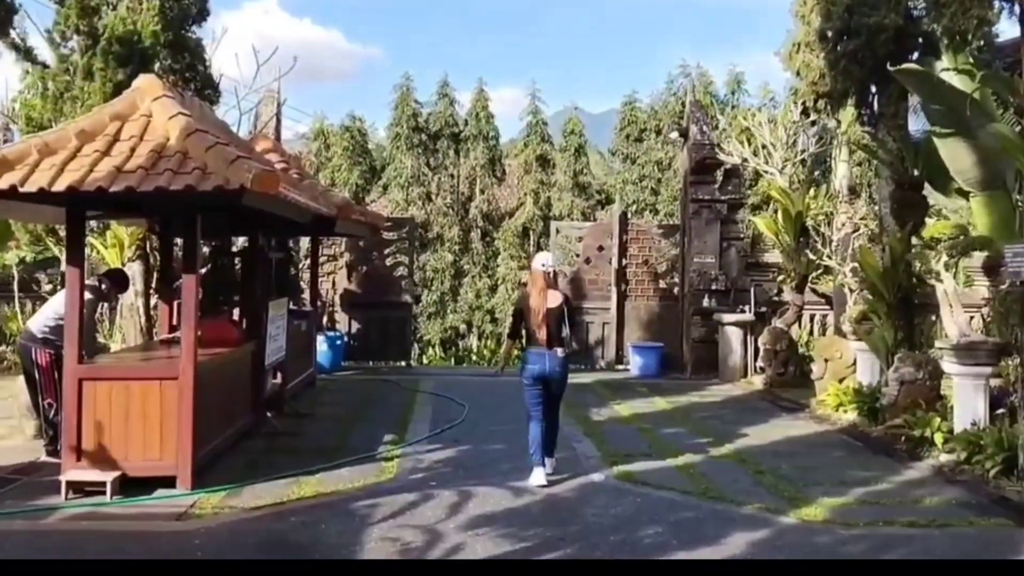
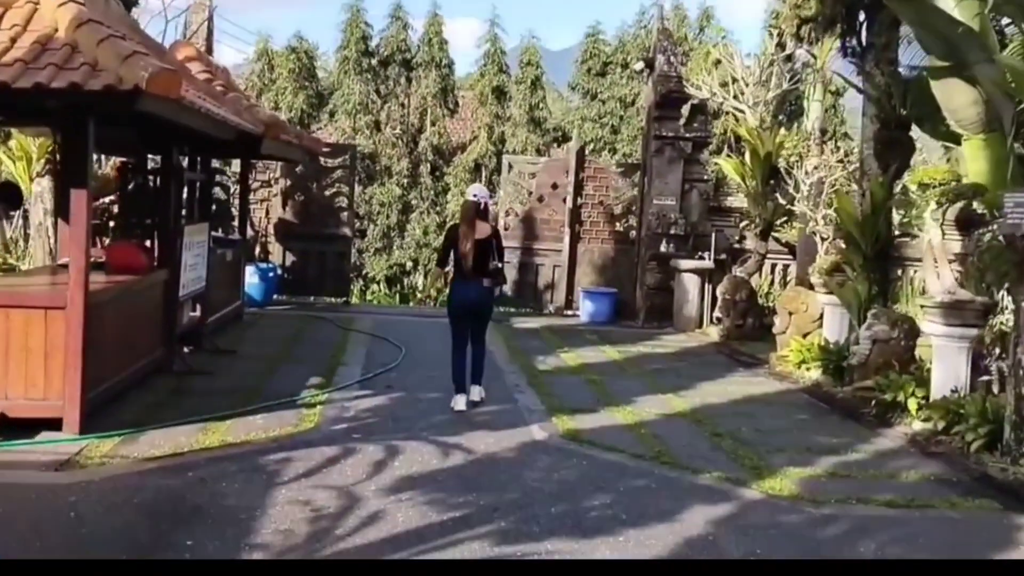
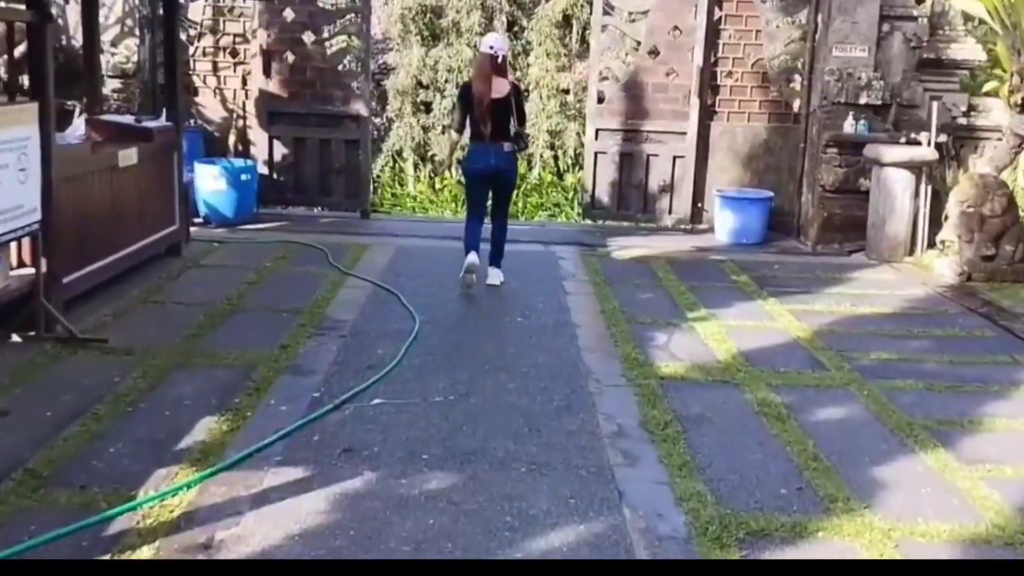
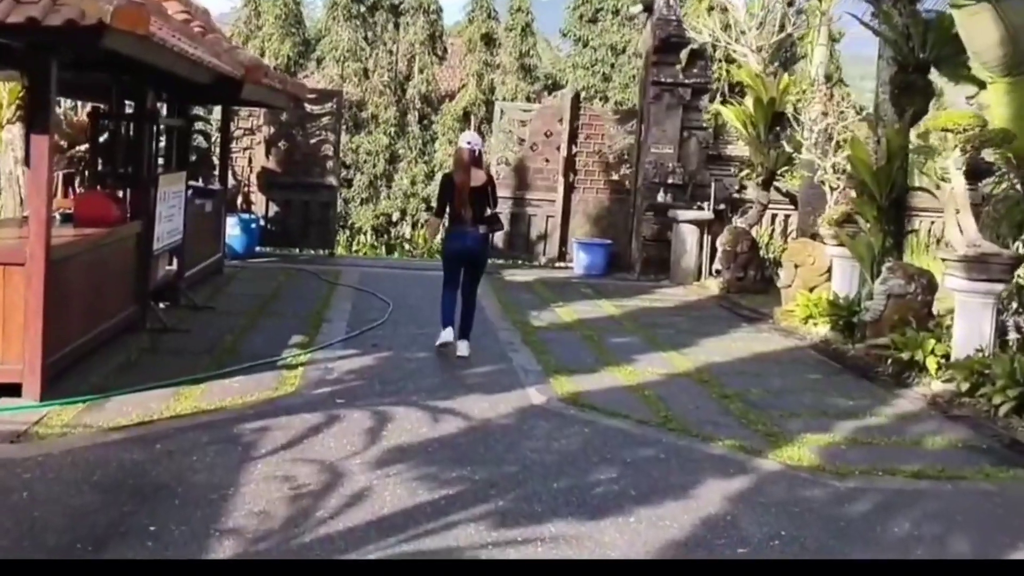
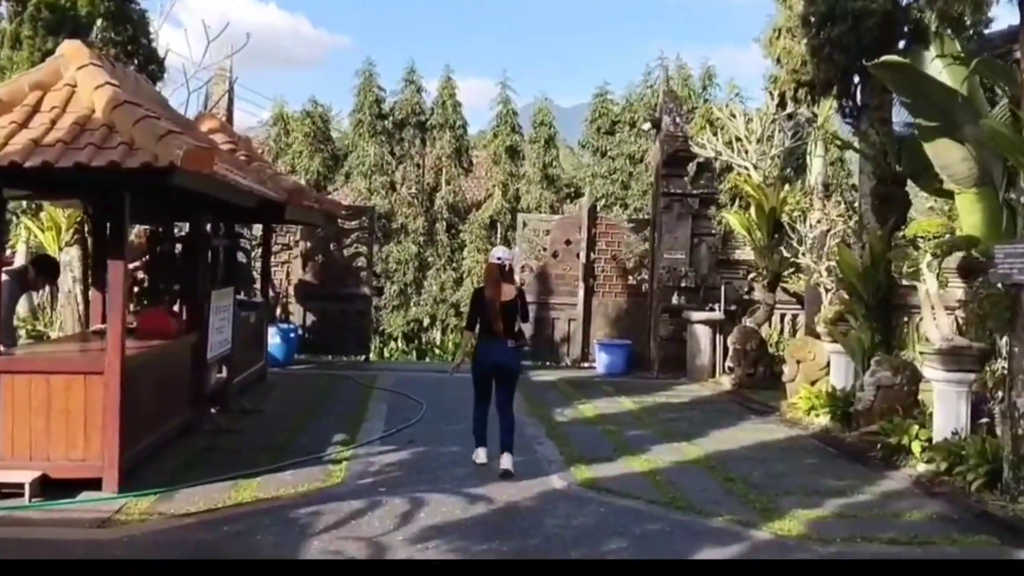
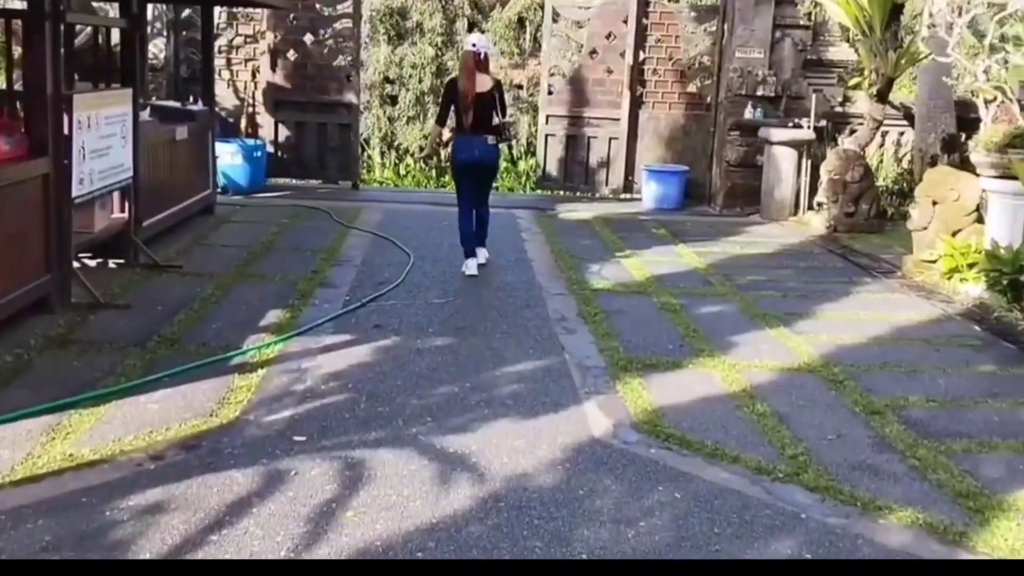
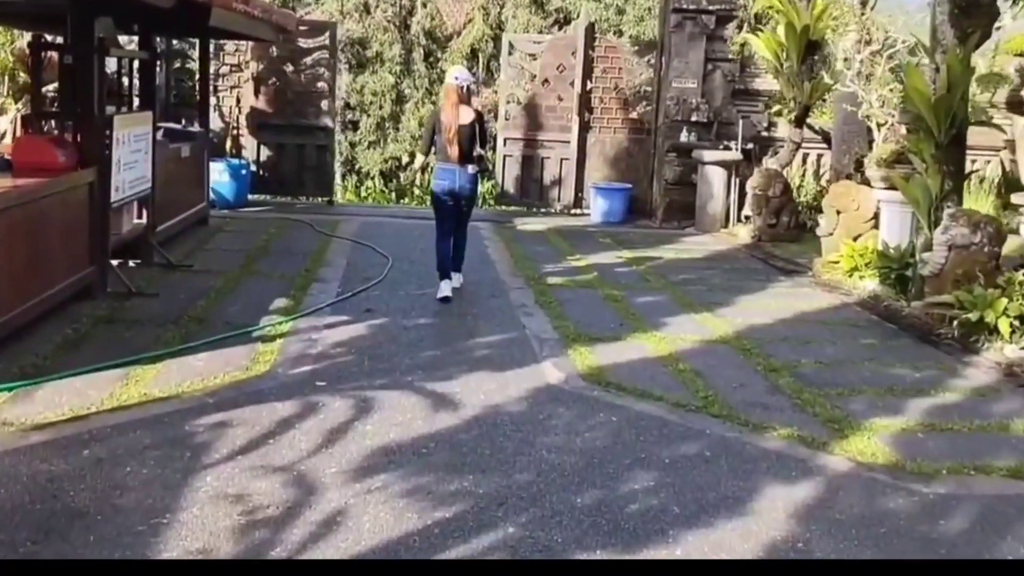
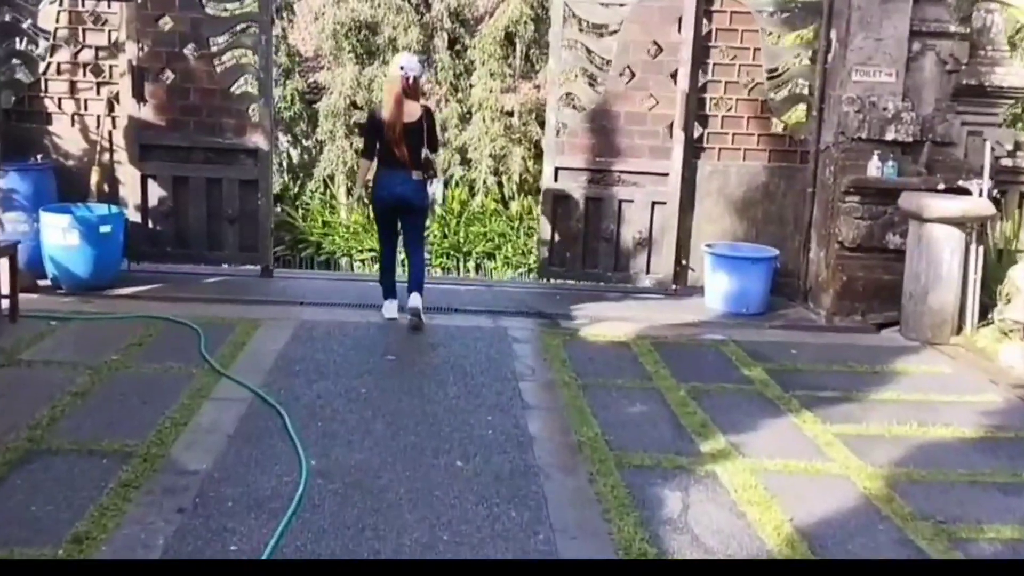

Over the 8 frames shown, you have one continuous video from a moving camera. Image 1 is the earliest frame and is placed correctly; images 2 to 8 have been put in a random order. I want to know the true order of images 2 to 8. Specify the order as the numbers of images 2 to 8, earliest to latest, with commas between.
5, 2, 4, 7, 6, 3, 8
